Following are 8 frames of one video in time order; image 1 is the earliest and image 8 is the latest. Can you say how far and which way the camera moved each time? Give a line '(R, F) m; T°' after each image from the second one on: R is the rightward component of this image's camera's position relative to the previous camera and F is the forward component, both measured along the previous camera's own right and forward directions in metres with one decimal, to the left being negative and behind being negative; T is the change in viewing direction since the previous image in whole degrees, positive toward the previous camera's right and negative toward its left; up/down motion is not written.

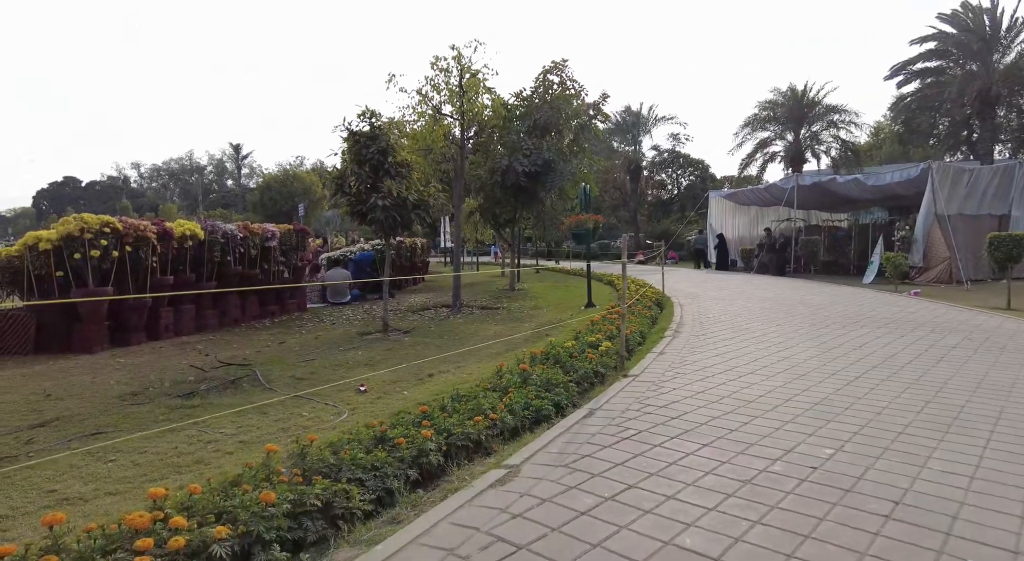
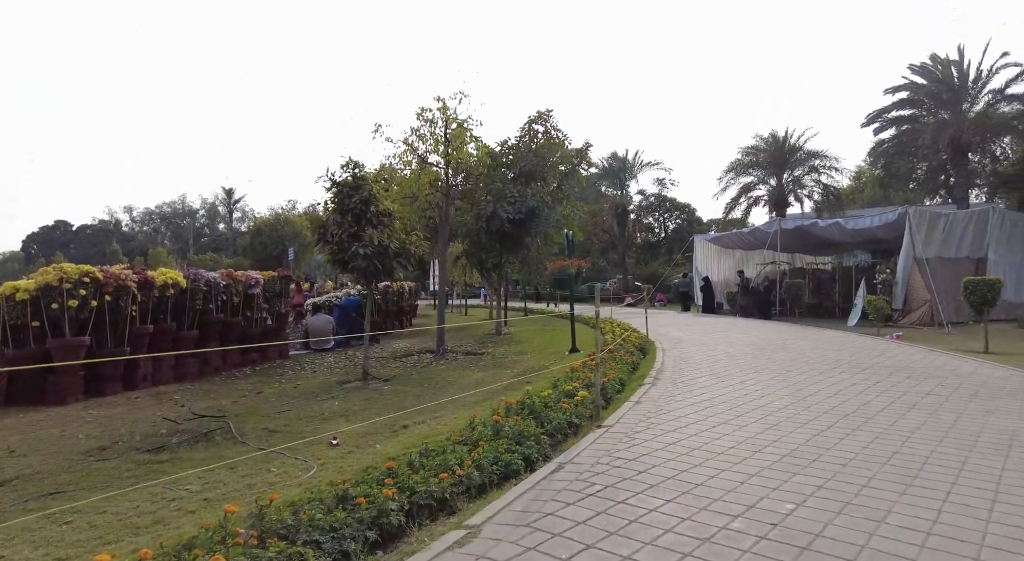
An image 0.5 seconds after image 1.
(+0.2, -0.1) m; +1°
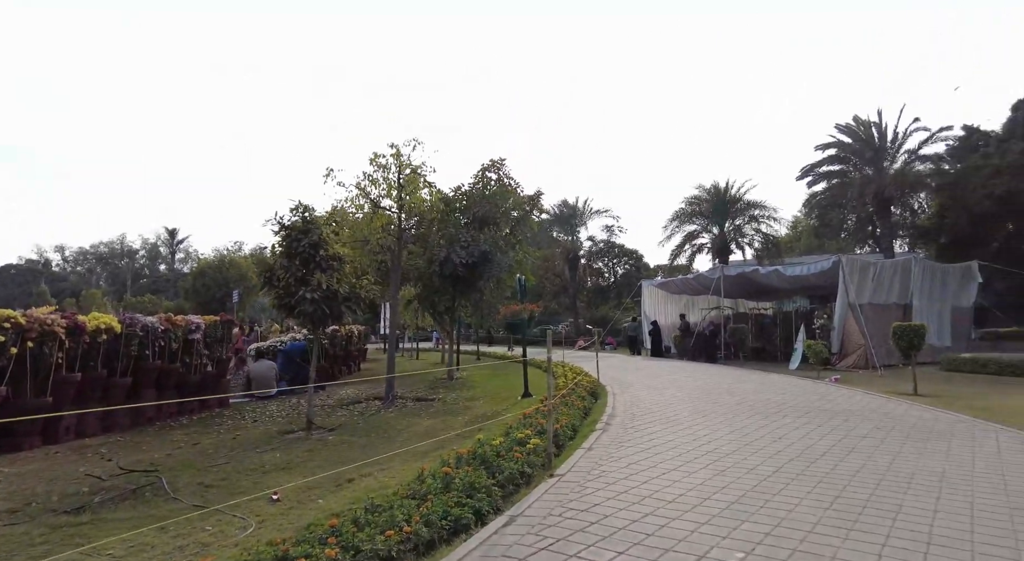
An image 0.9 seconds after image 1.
(0.0, 0.0) m; +5°
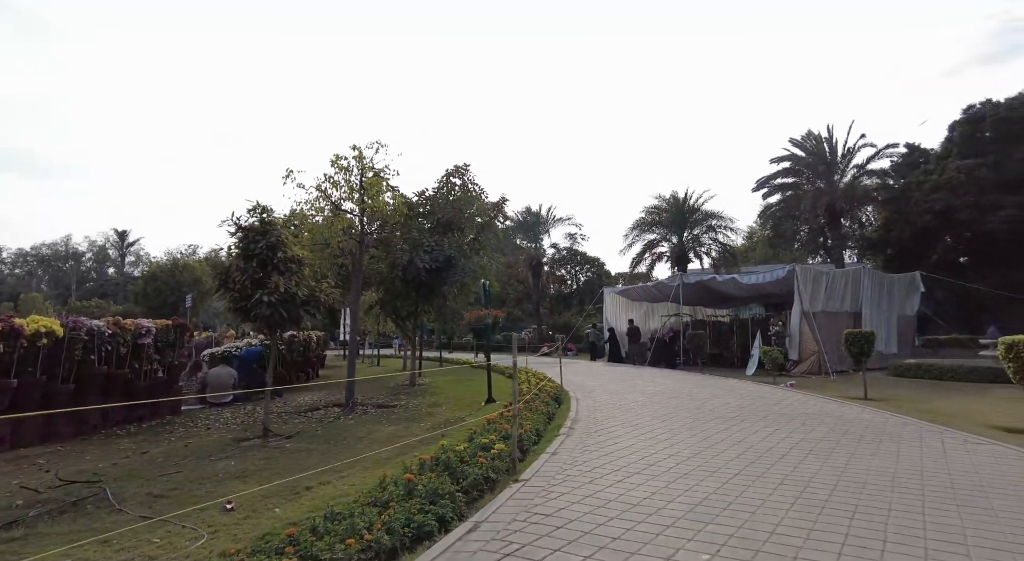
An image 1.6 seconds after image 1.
(0.0, +0.1) m; +4°
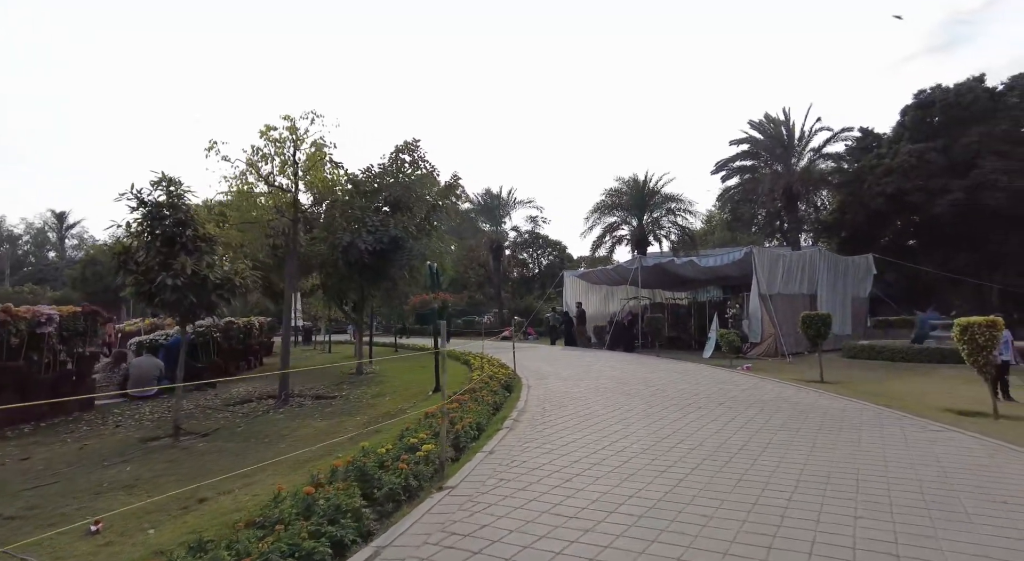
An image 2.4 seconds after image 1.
(+0.3, +0.7) m; +3°
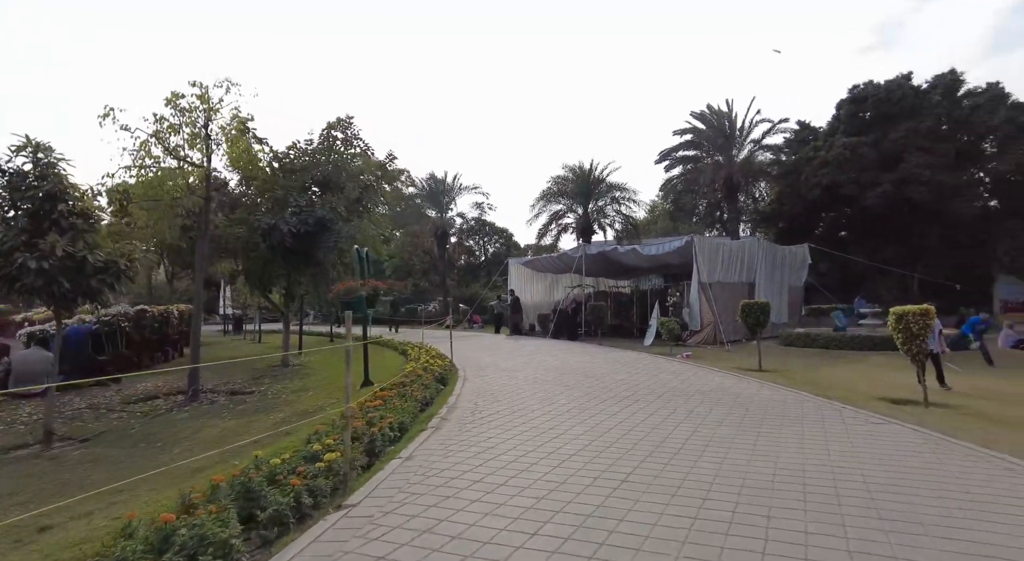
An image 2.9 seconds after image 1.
(+0.2, +0.7) m; +5°
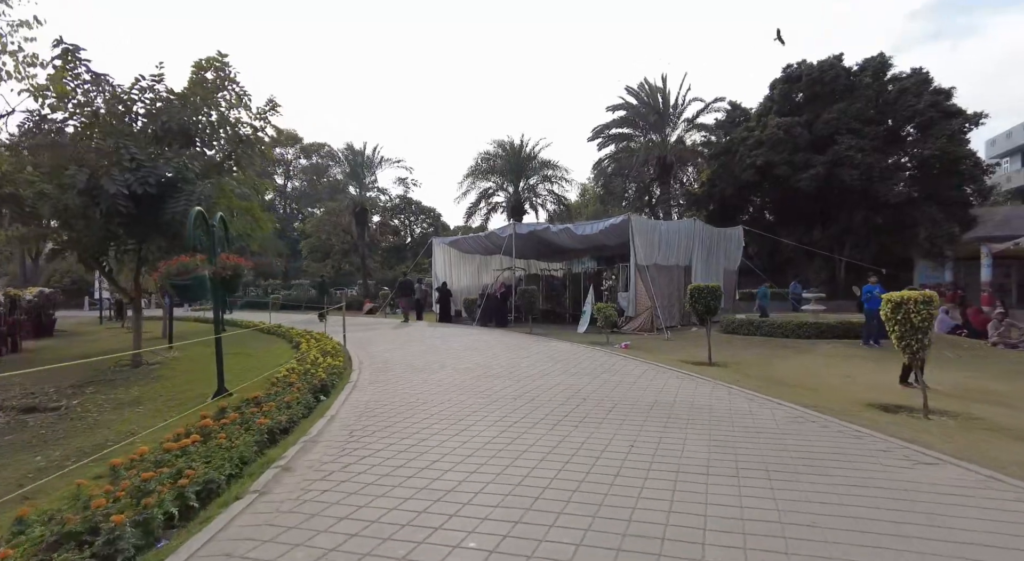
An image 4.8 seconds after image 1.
(+0.4, +2.6) m; +7°
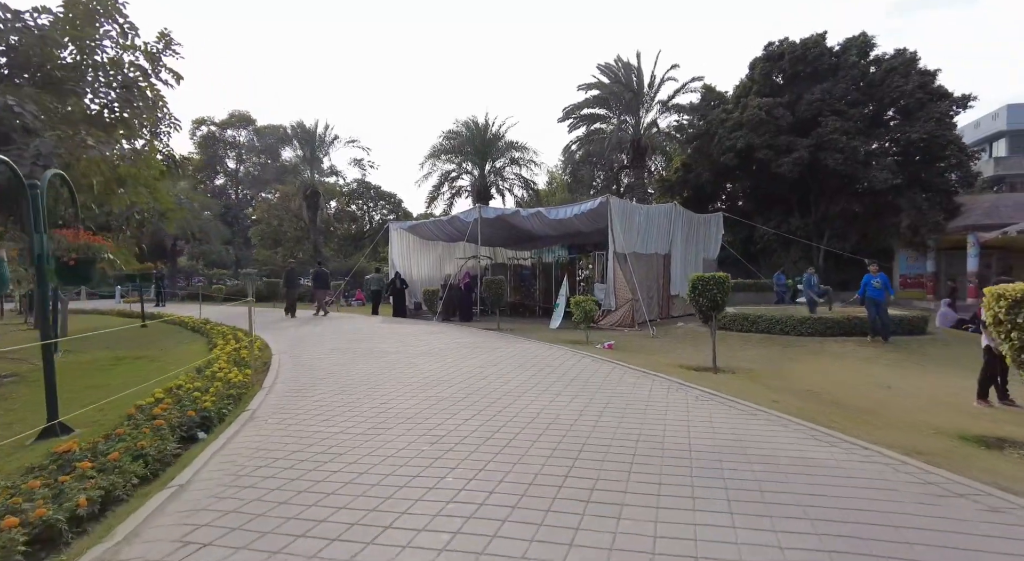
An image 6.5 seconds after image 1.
(0.0, +2.7) m; +3°
